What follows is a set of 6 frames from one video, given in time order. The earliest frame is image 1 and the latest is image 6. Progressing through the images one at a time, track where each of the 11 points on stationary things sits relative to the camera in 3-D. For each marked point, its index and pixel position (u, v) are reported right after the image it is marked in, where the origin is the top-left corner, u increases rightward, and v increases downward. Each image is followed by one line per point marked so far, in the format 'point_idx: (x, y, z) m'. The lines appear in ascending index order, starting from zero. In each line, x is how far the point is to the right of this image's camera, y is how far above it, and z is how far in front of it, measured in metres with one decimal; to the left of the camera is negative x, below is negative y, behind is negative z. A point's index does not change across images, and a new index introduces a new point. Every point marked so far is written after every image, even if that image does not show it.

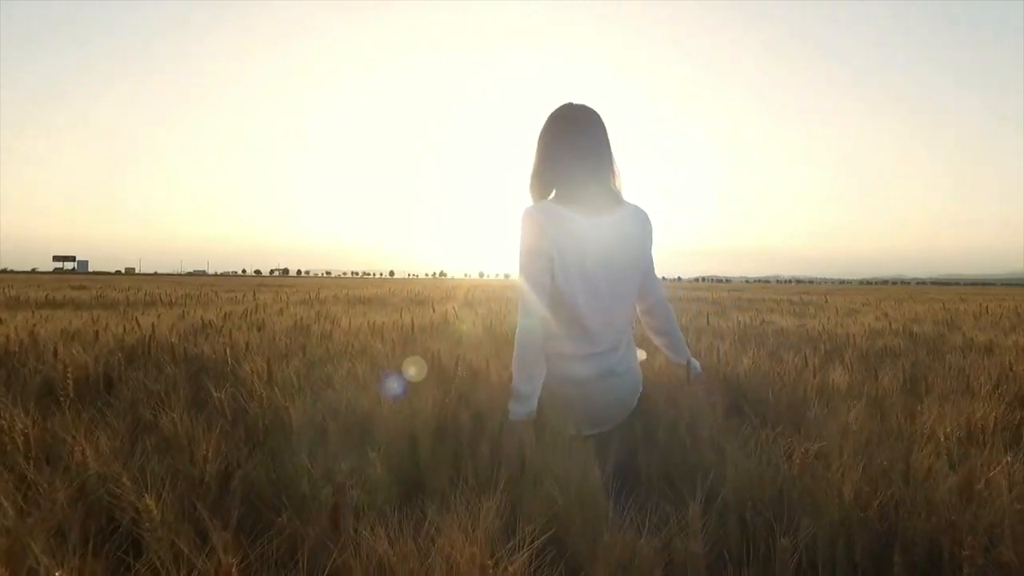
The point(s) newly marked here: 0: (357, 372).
0: (-0.9, -0.5, +3.5) m
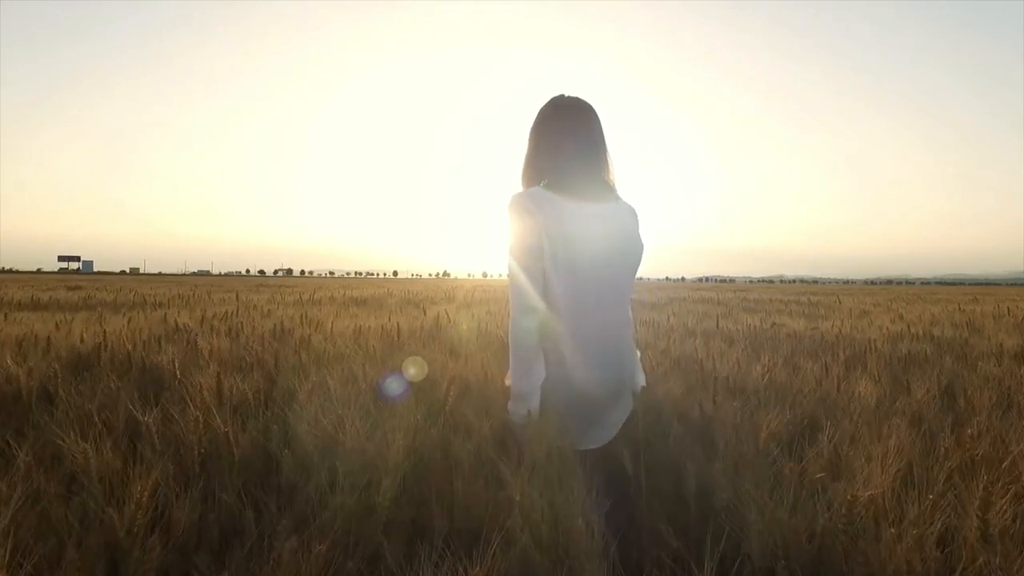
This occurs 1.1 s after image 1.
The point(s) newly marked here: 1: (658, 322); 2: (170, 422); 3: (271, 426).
0: (-0.9, -0.5, +3.1) m
1: (+2.1, -0.5, +8.5) m
2: (-1.3, -0.5, +2.4) m
3: (-1.0, -0.6, +2.5) m
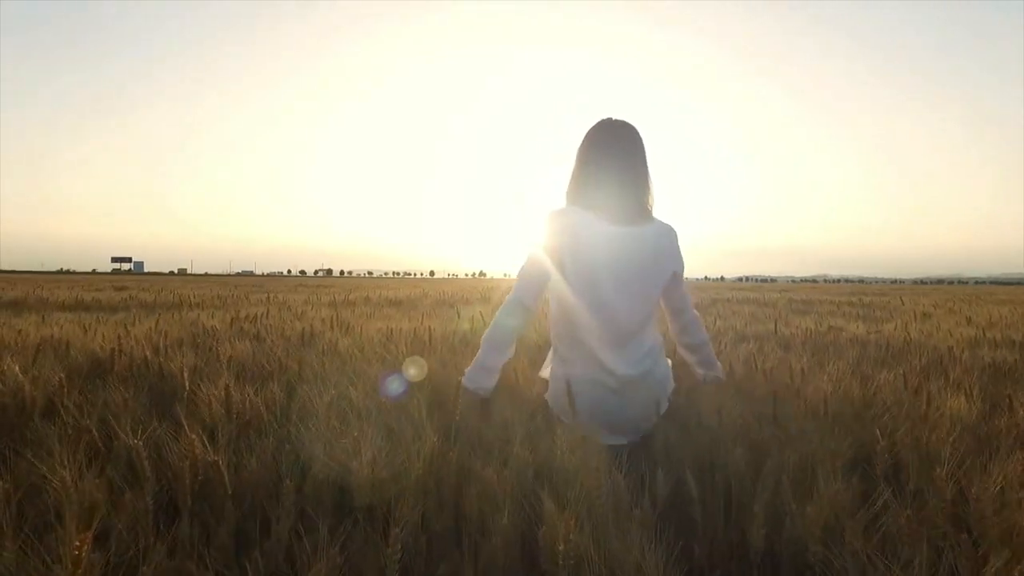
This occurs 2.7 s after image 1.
0: (-0.8, -0.5, +2.8) m
1: (+2.6, -0.5, +8.0) m
2: (-1.2, -0.5, +2.1) m
3: (-0.8, -0.6, +2.2) m
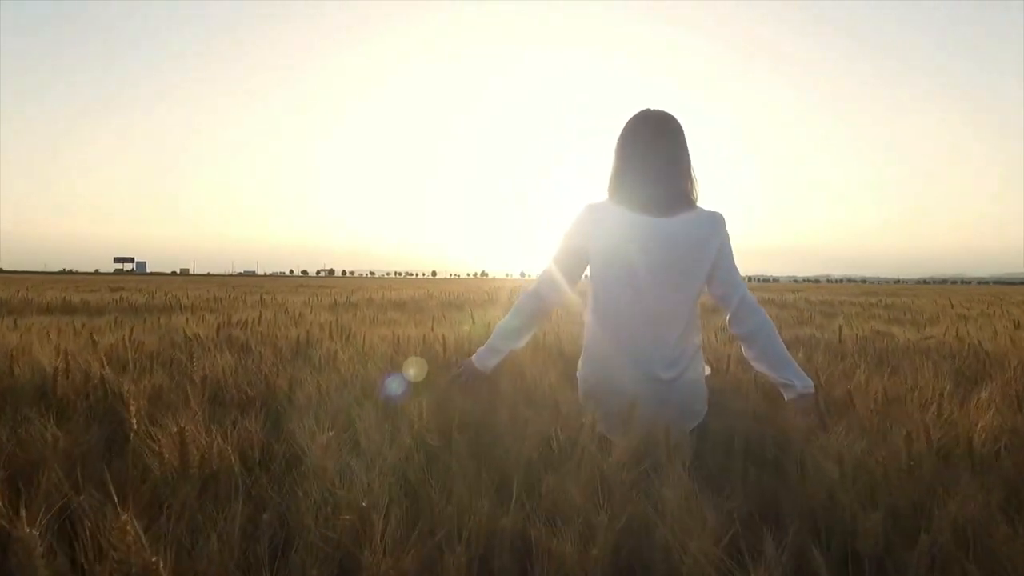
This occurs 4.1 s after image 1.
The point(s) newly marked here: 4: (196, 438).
0: (-0.6, -0.5, +2.2) m
1: (+2.8, -0.5, +7.4) m
2: (-1.0, -0.6, +1.5) m
3: (-0.7, -0.6, +1.6) m
4: (-0.9, -0.5, +1.8) m
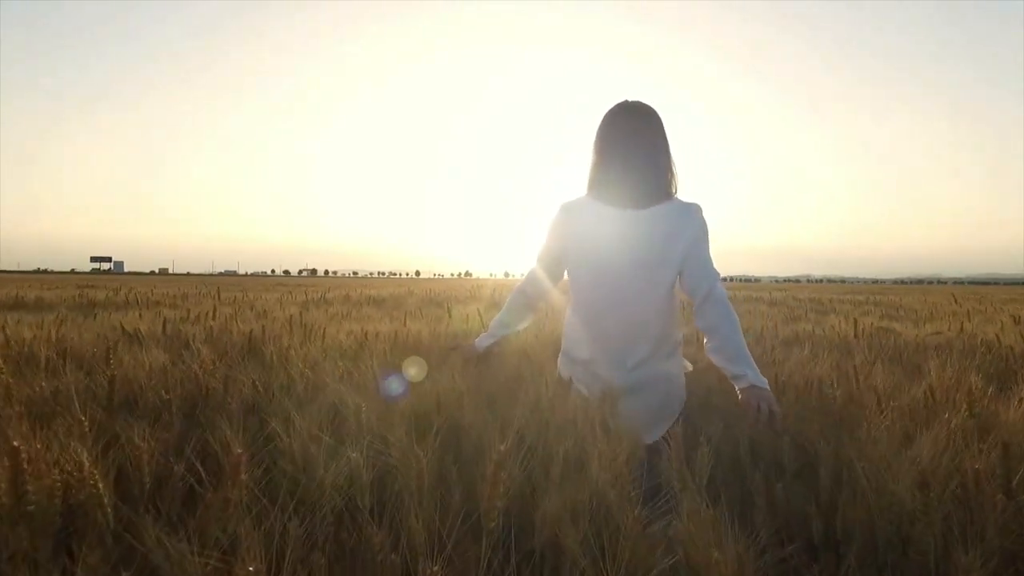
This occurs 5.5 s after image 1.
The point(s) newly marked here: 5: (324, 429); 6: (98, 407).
0: (-0.6, -0.5, +1.7) m
1: (+2.6, -0.4, +7.0) m
2: (-1.1, -0.5, +1.0) m
3: (-0.7, -0.5, +1.1) m
4: (-1.0, -0.4, +1.3) m
5: (-0.6, -0.5, +1.8) m
6: (-1.4, -0.4, +2.1) m
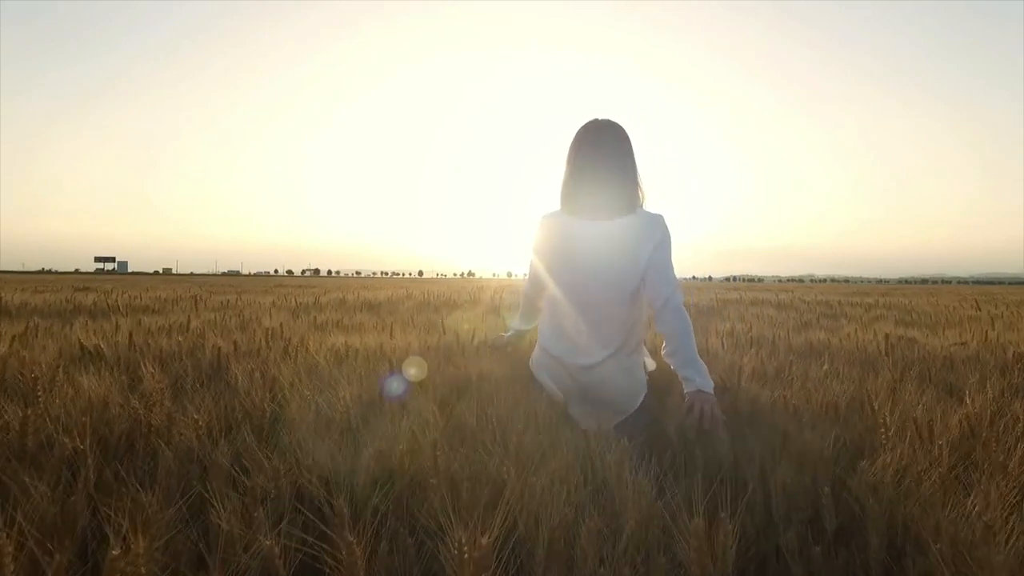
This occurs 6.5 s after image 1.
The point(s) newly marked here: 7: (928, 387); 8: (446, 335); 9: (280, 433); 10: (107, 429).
0: (-0.7, -0.5, +1.4) m
1: (+2.5, -0.5, +6.7) m
2: (-1.1, -0.6, +0.7) m
3: (-0.8, -0.6, +0.8) m
4: (-1.0, -0.5, +1.0) m
5: (-0.6, -0.5, +1.5) m
6: (-1.4, -0.4, +1.7) m
7: (+2.5, -0.6, +3.5) m
8: (-0.6, -0.4, +5.3) m
9: (-0.8, -0.5, +2.1) m
10: (-1.3, -0.5, +1.9) m
